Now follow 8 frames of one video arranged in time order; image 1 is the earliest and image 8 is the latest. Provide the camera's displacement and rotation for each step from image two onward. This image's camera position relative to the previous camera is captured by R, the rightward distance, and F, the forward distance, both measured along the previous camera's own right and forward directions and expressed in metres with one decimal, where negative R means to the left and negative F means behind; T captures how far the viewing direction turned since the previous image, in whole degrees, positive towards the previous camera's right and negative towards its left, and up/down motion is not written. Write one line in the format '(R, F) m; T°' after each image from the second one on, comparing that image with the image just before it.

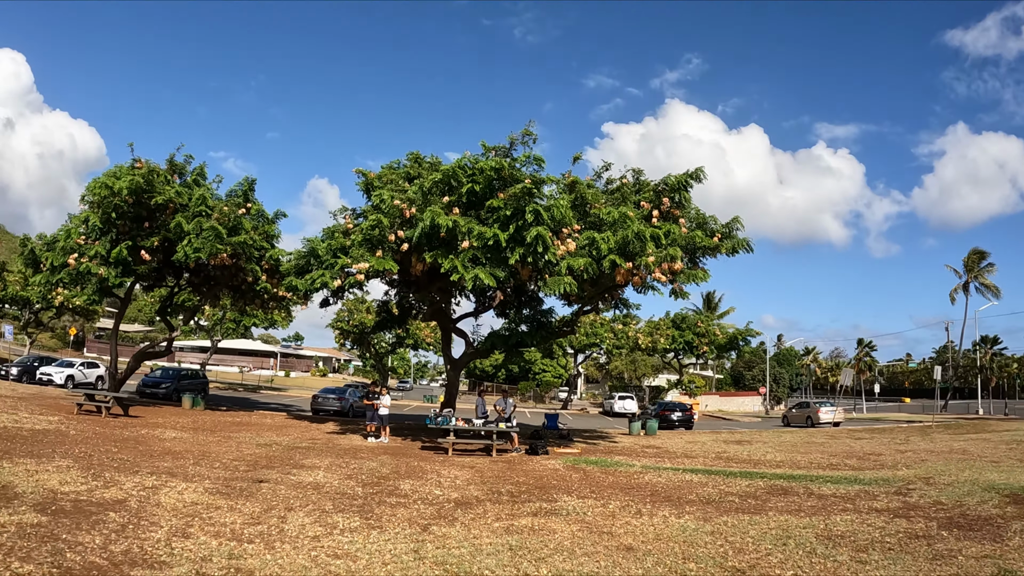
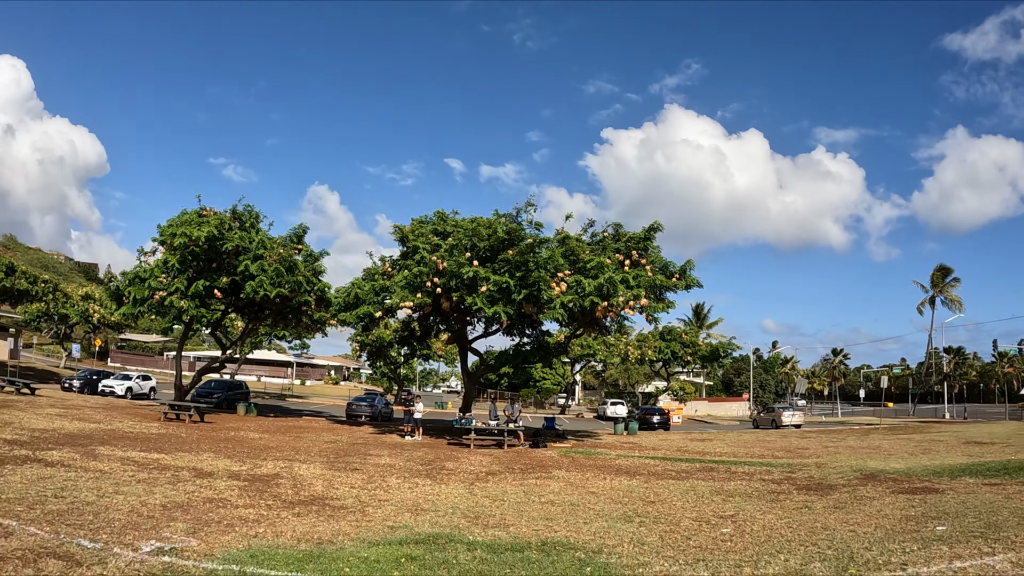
(-0.2, -5.3) m; 0°
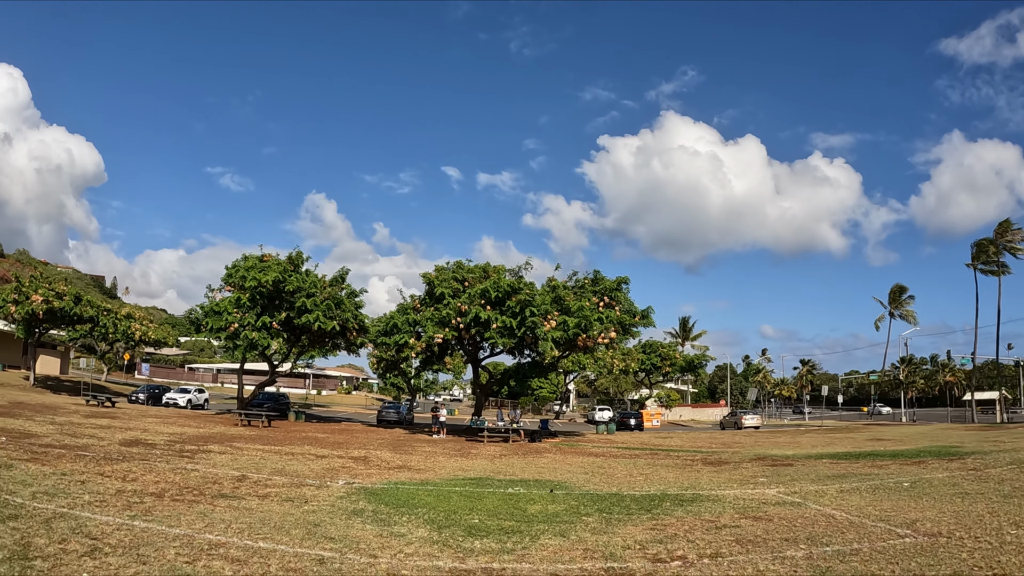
(-0.2, -7.7) m; 0°
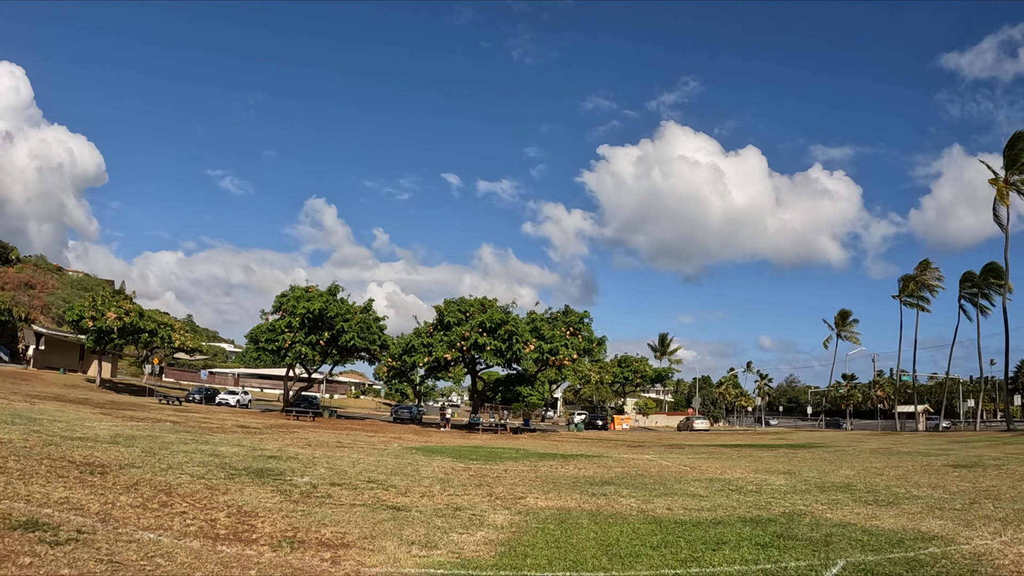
(+0.5, -10.8) m; 0°
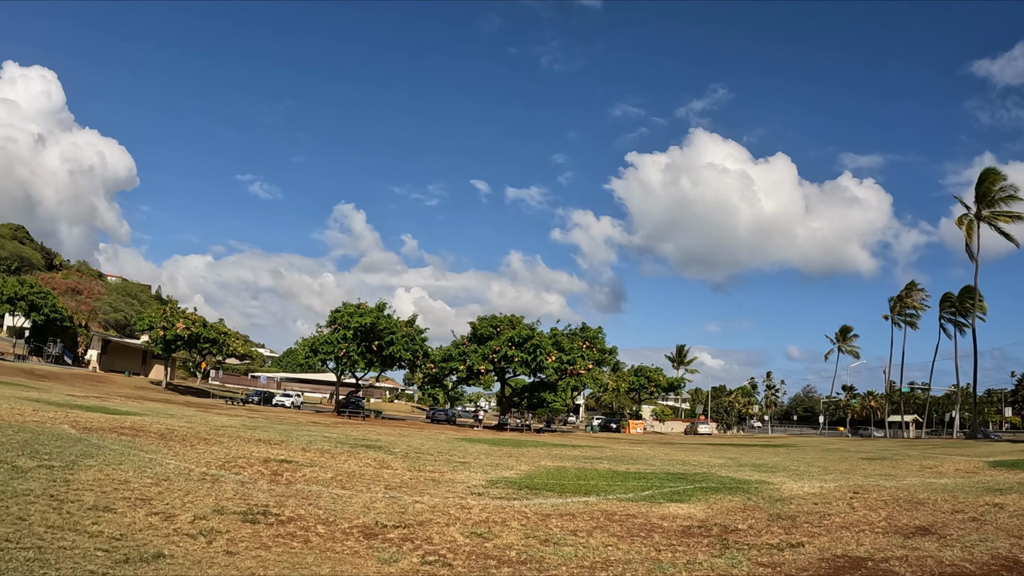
(+0.2, -7.6) m; -2°
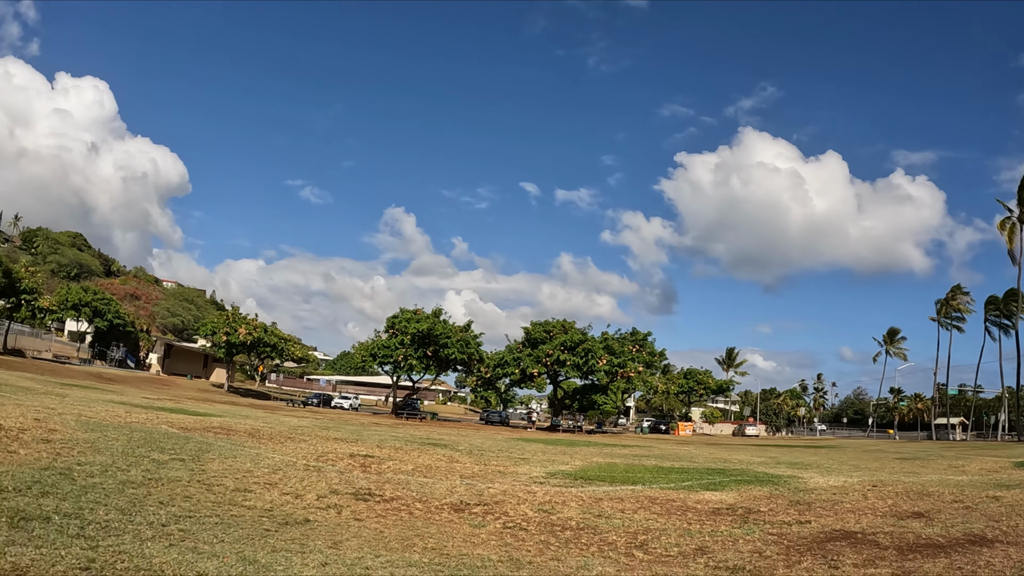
(-0.2, -2.2) m; -4°
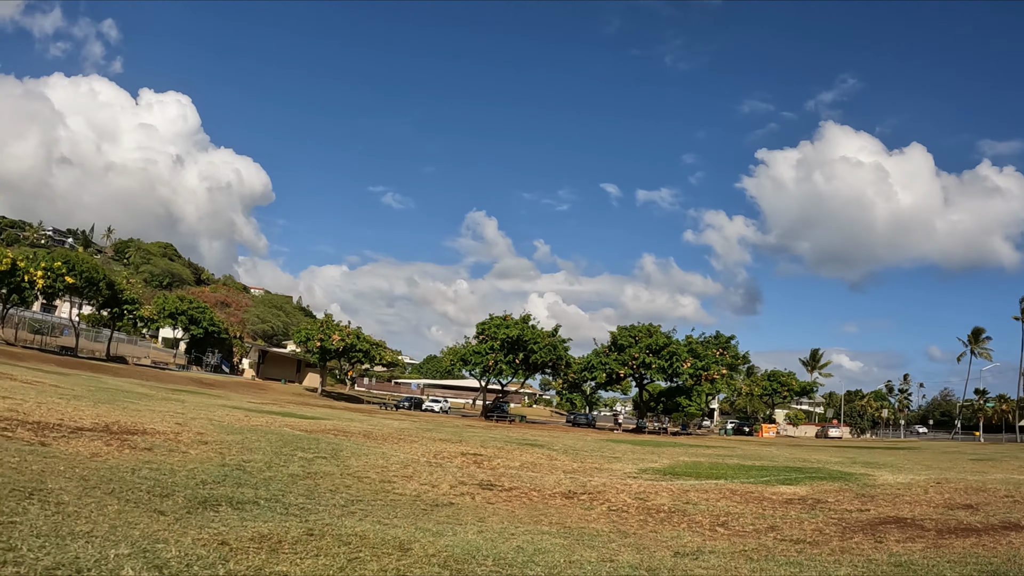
(-0.4, -2.4) m; -6°
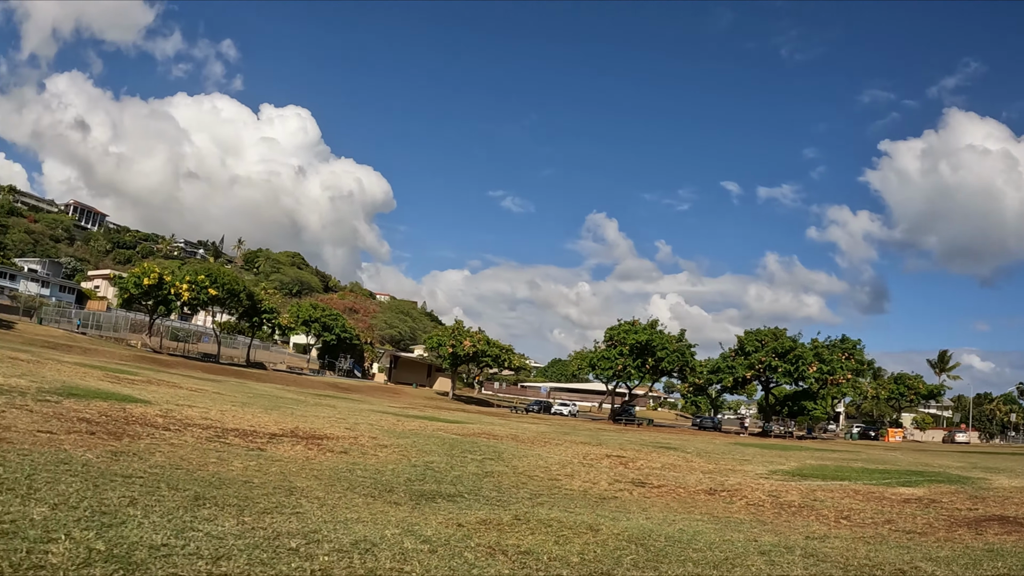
(-0.6, -3.2) m; -10°
